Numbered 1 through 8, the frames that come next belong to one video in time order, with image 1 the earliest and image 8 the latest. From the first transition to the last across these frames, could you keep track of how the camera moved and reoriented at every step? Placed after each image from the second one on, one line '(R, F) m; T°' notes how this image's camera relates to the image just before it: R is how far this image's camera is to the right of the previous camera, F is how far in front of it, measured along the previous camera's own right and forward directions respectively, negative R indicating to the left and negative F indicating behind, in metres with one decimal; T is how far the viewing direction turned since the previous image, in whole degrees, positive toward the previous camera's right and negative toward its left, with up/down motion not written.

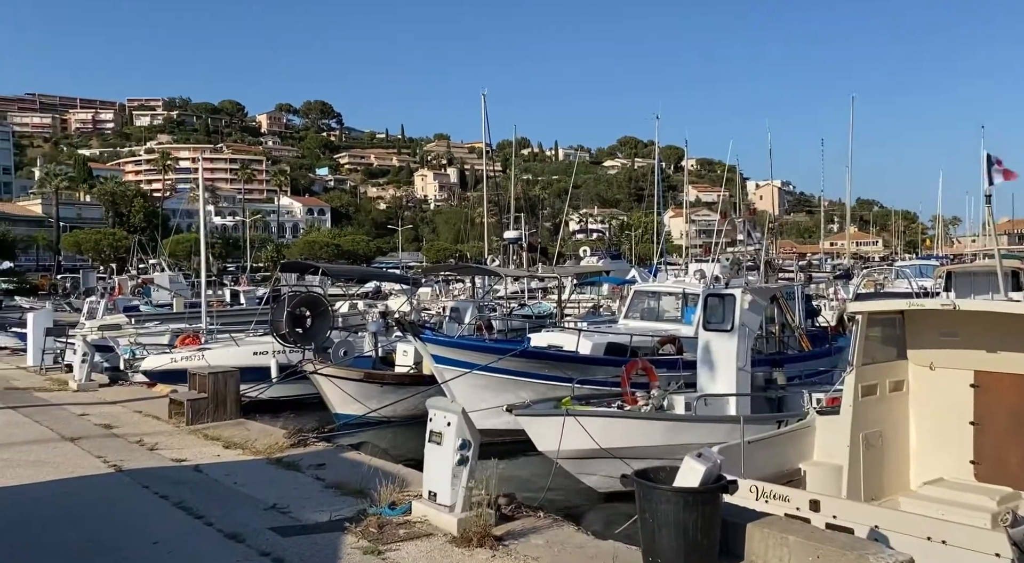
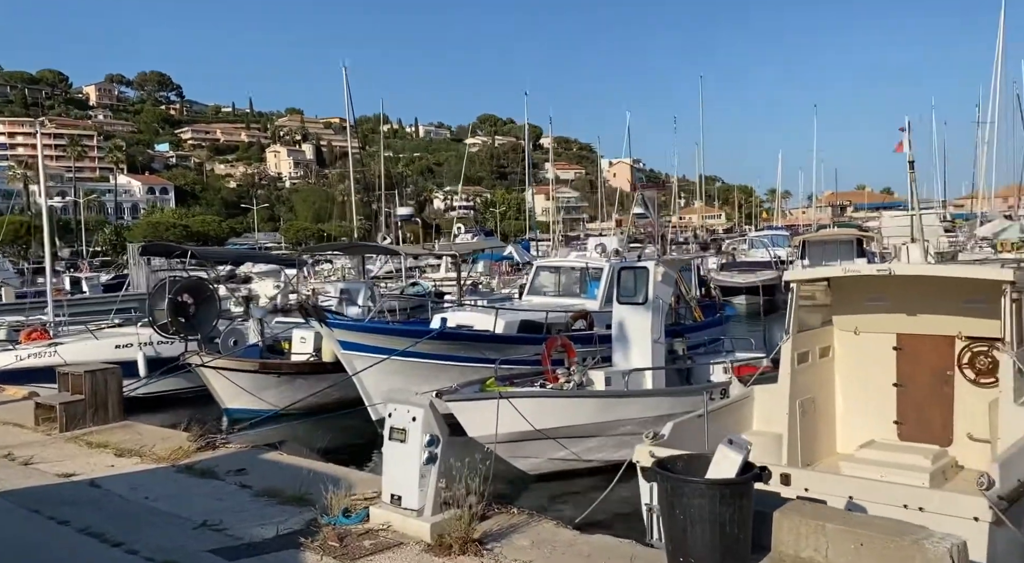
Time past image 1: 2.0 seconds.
(-0.8, +0.7) m; +10°
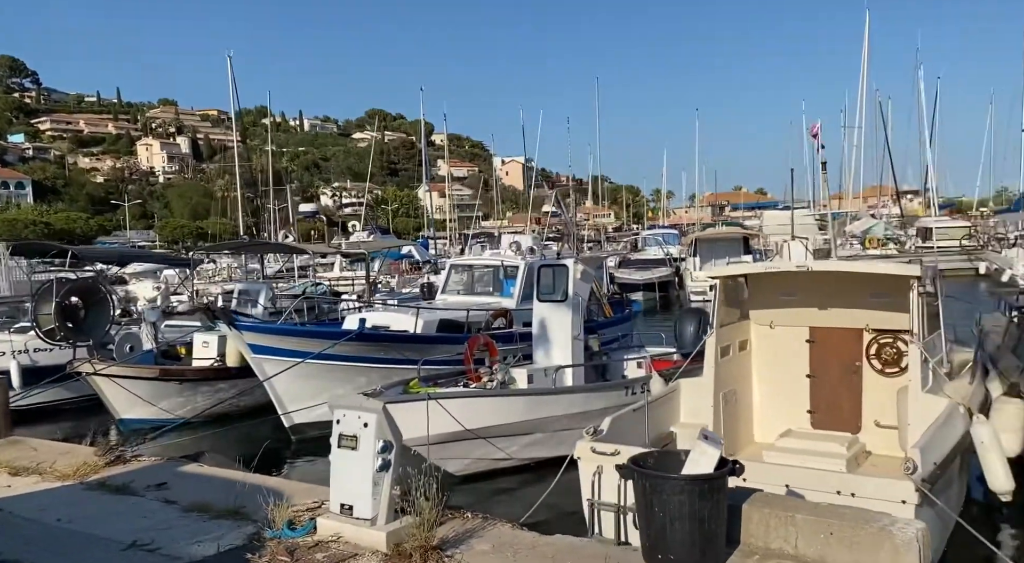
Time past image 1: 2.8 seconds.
(-0.5, +0.2) m; +8°
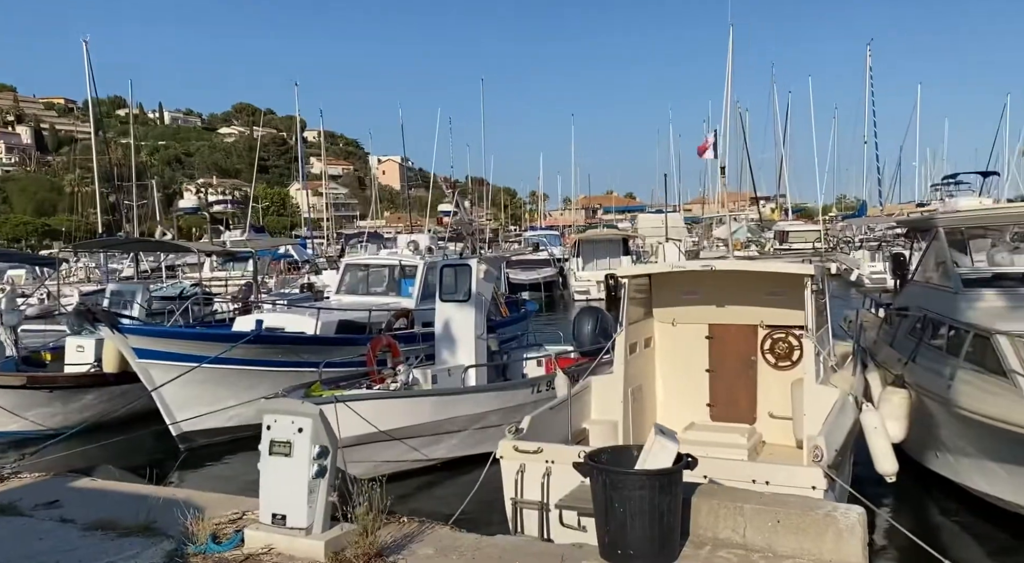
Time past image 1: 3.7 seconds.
(-0.5, +0.1) m; +9°
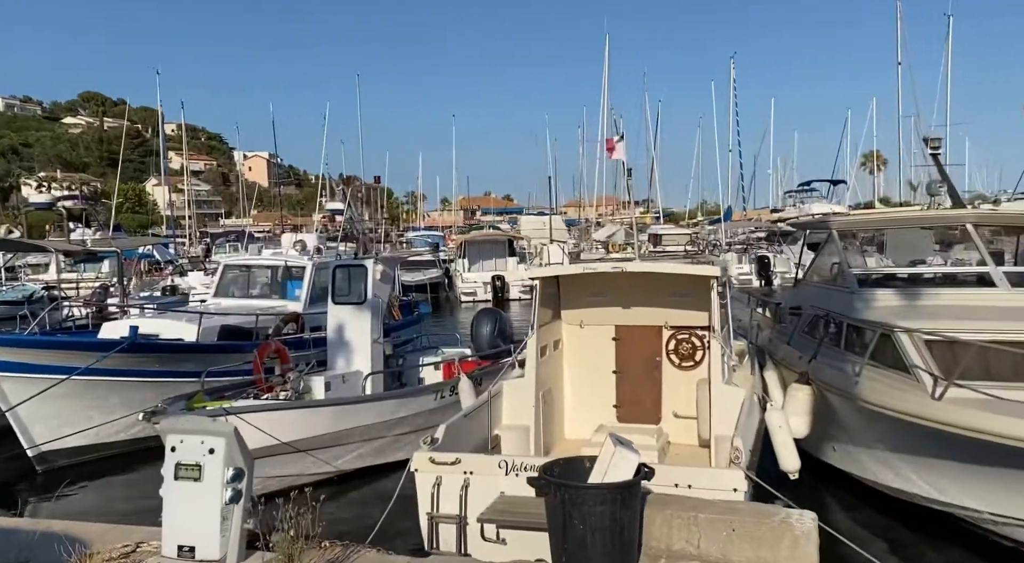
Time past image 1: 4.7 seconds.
(-0.5, +0.4) m; +9°
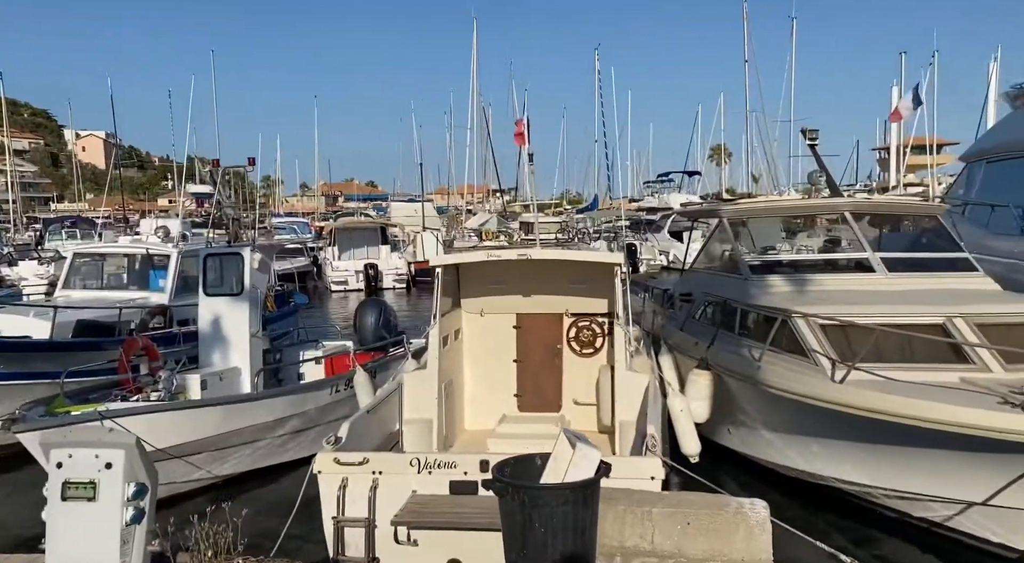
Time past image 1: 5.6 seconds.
(-0.5, +0.4) m; +10°
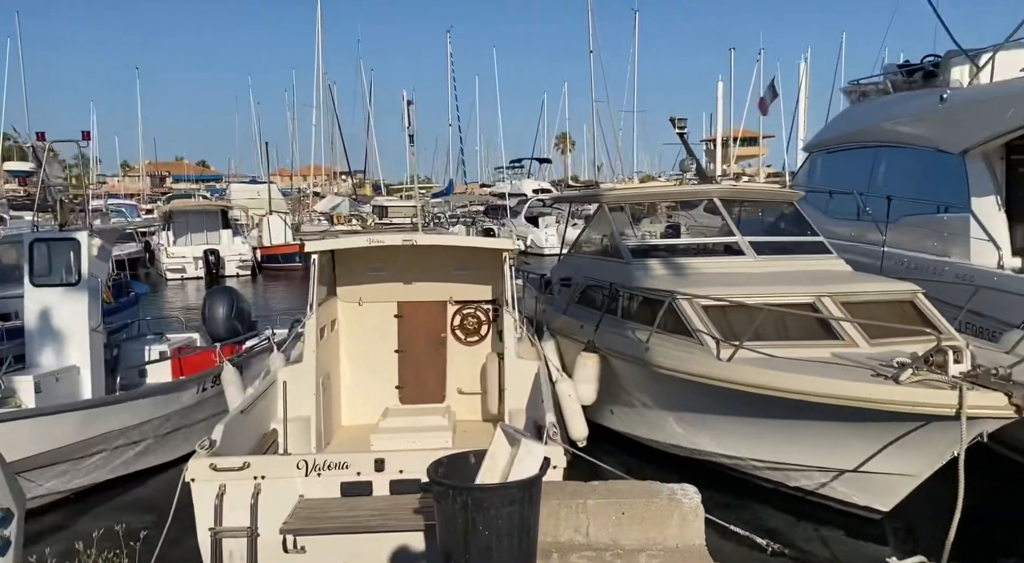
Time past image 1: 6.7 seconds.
(-0.5, +0.4) m; +11°
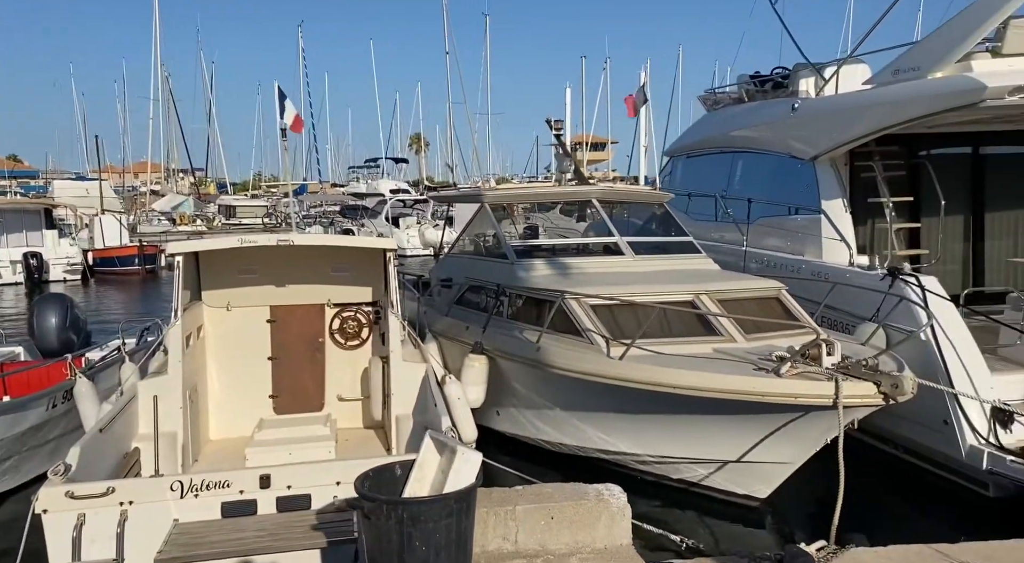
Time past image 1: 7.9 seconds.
(-0.4, +0.2) m; +11°
